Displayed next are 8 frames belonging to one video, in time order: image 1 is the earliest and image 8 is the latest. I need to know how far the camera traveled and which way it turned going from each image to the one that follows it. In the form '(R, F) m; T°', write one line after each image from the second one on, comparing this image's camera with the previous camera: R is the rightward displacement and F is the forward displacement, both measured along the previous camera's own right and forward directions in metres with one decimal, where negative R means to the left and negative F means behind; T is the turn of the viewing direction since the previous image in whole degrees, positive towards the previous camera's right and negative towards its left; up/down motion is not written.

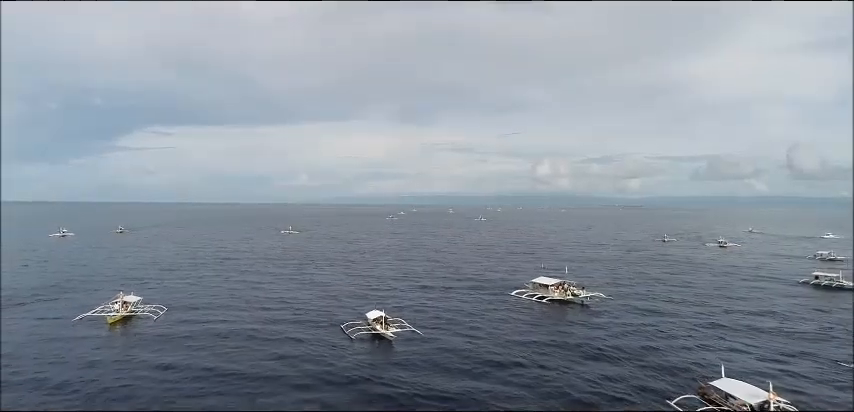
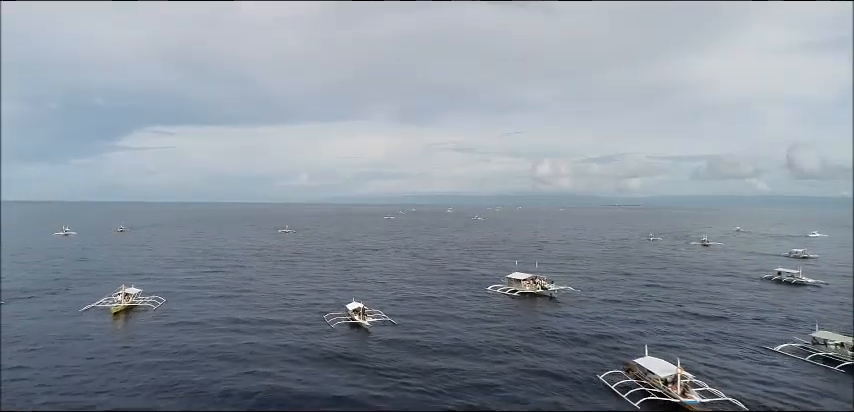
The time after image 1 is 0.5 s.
(+3.7, -5.8) m; 0°
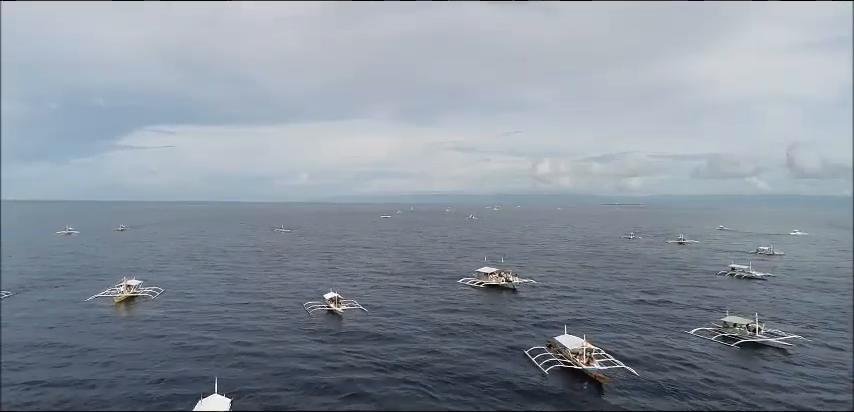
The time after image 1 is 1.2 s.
(+5.3, -8.3) m; 0°
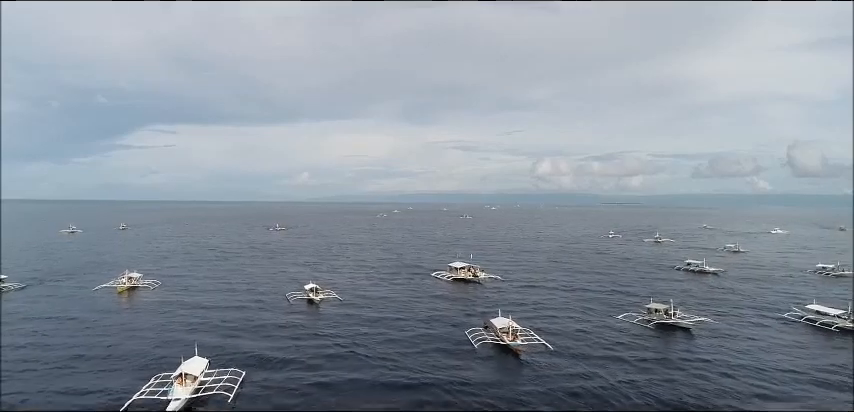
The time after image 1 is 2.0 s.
(+6.0, -9.2) m; 0°
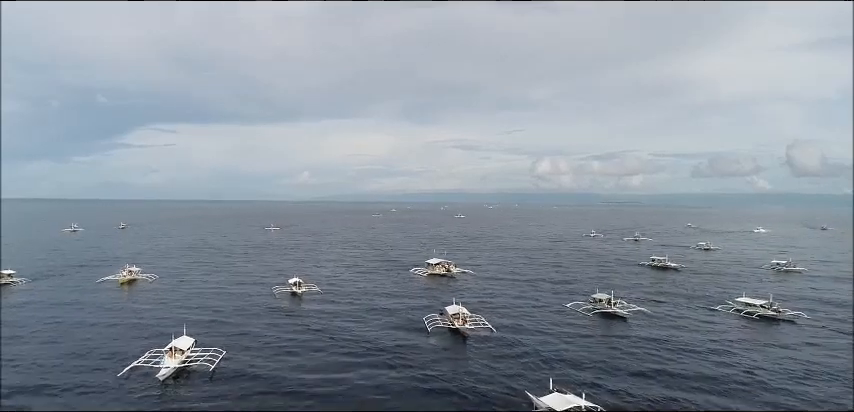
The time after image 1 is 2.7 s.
(+5.6, -8.2) m; 0°
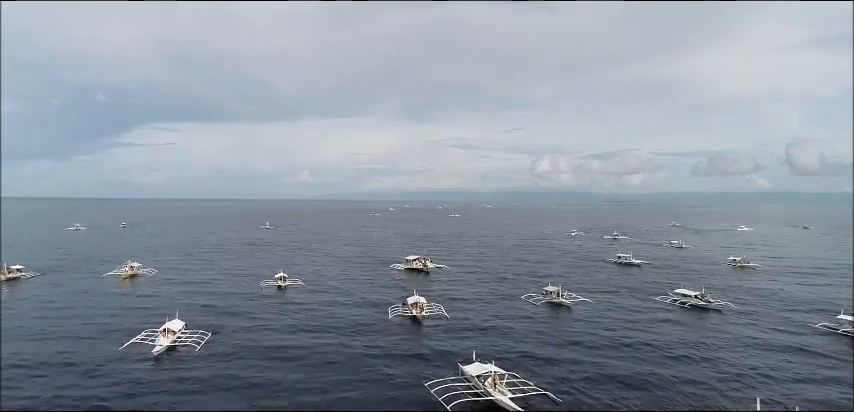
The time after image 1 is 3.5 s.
(+5.9, -9.1) m; 0°
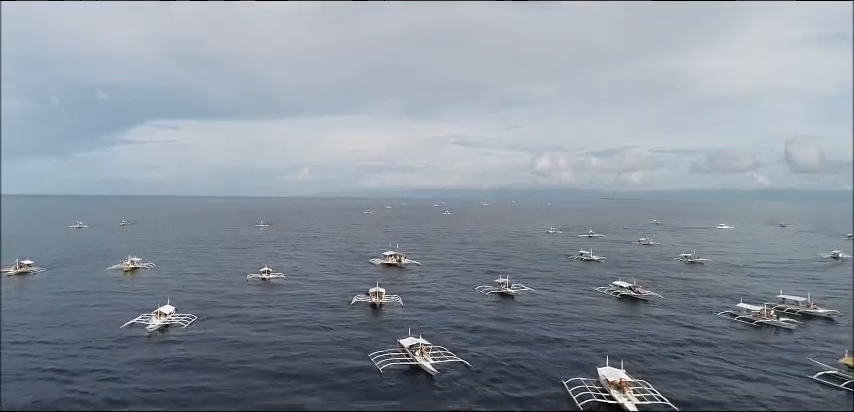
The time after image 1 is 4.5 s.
(+7.5, -11.4) m; 0°
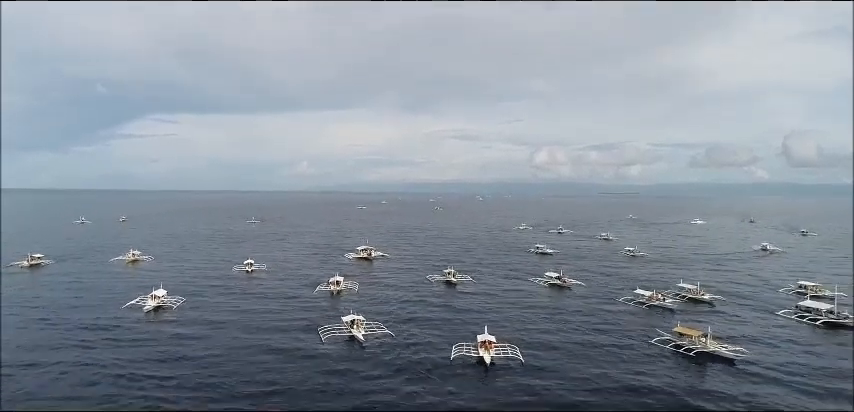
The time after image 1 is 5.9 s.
(+10.4, -16.0) m; 0°
